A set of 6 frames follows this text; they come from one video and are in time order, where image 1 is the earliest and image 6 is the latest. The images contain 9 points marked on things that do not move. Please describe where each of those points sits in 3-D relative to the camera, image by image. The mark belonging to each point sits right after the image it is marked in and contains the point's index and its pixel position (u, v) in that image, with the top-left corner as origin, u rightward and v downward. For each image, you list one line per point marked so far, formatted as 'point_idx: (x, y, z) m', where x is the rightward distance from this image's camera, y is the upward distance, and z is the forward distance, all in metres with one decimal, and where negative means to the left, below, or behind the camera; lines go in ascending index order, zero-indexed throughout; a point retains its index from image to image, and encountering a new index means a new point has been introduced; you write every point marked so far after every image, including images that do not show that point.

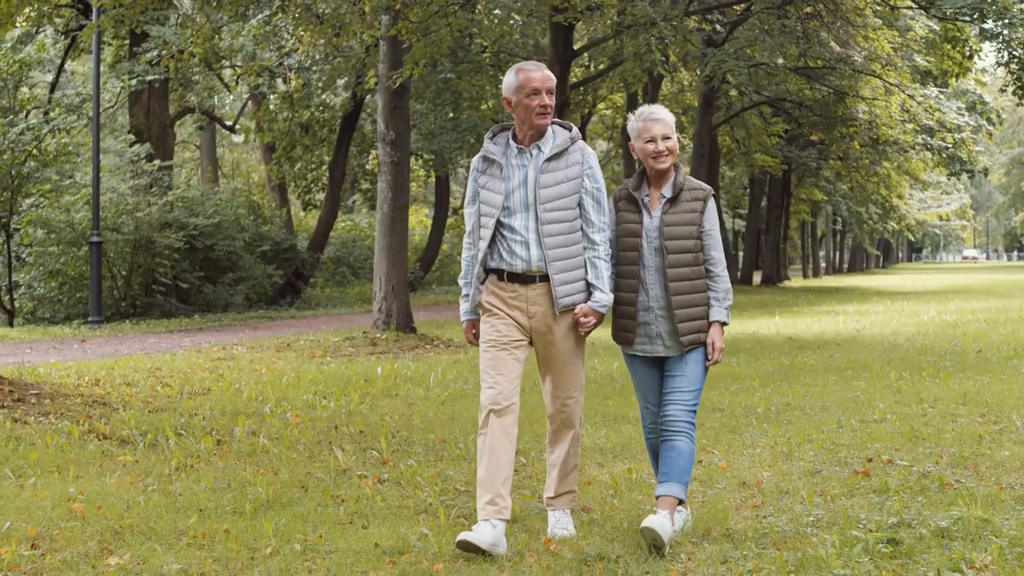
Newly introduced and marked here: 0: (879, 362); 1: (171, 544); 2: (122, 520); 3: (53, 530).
0: (+4.0, -0.8, +12.2) m
1: (-1.6, -1.2, +5.4) m
2: (-2.0, -1.2, +5.9) m
3: (-2.3, -1.2, +5.7) m
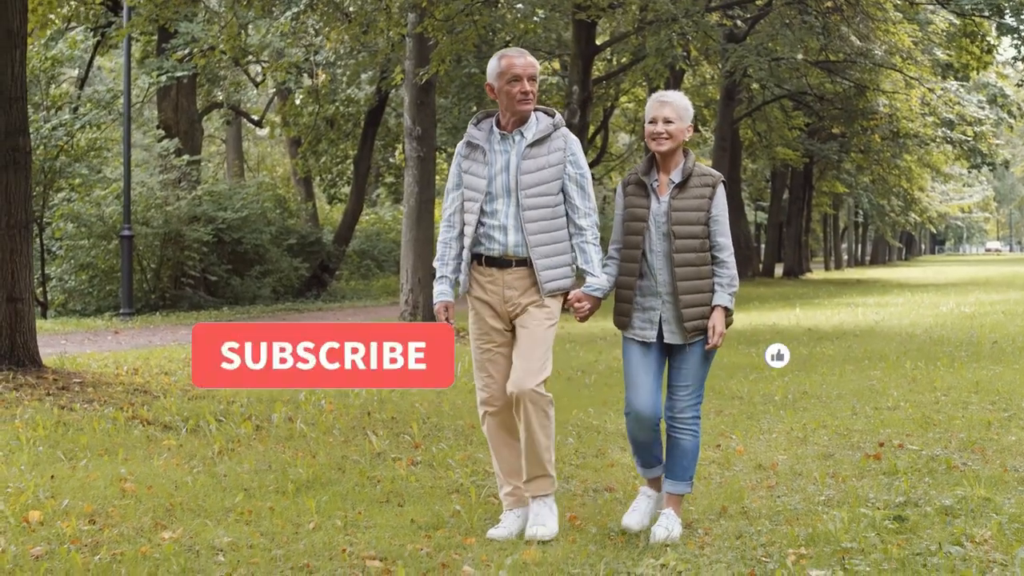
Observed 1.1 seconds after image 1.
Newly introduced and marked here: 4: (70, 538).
0: (+4.2, -0.7, +12.4) m
1: (-1.5, -1.2, +5.7) m
2: (-1.9, -1.2, +6.2) m
3: (-2.2, -1.2, +6.1) m
4: (-2.1, -1.2, +5.5) m
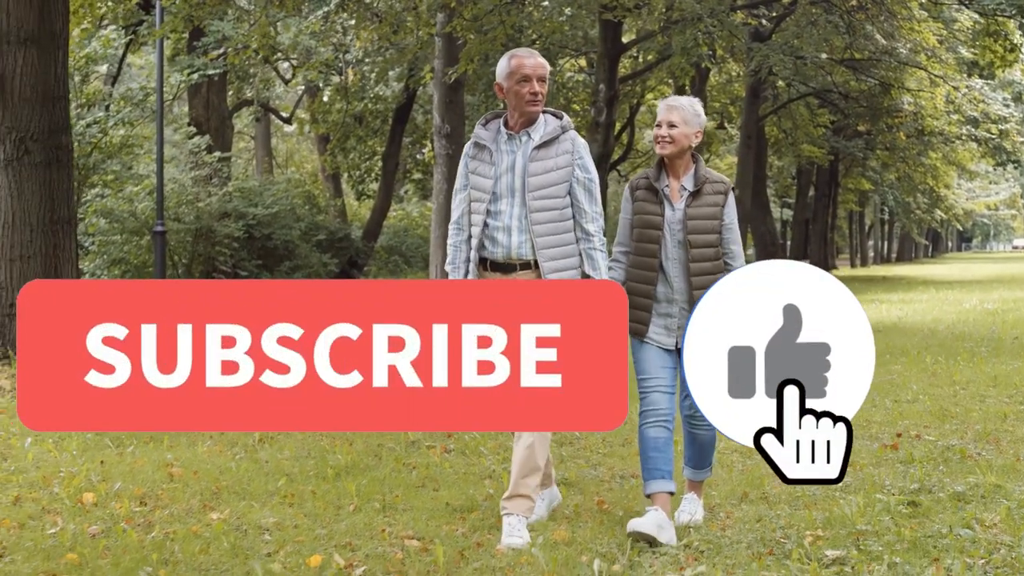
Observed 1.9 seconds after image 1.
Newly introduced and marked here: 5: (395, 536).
0: (+4.5, -0.7, +12.6) m
1: (-1.3, -1.1, +6.0) m
2: (-1.7, -1.1, +6.5) m
3: (-2.0, -1.2, +6.4) m
4: (-2.0, -1.2, +5.8) m
5: (-0.6, -1.2, +5.3) m
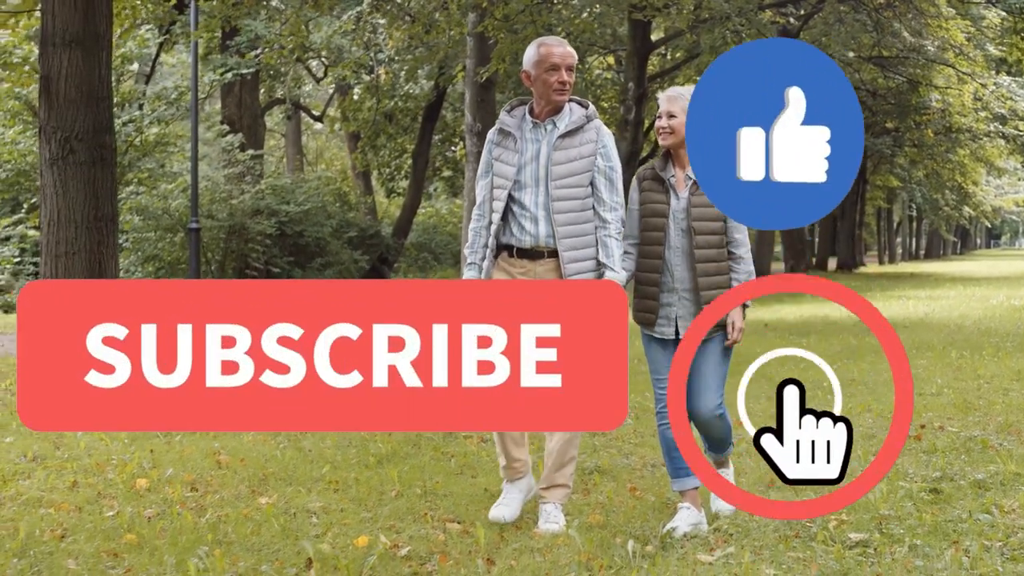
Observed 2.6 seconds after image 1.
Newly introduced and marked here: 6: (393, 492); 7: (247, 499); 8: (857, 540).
0: (+4.9, -0.6, +12.8) m
1: (-1.1, -1.1, +6.3) m
2: (-1.5, -1.1, +6.8) m
3: (-1.8, -1.1, +6.7) m
4: (-1.8, -1.1, +6.1) m
5: (-0.4, -1.1, +5.6) m
6: (-0.6, -1.1, +6.1) m
7: (-1.4, -1.1, +6.1) m
8: (+1.5, -1.1, +4.9) m
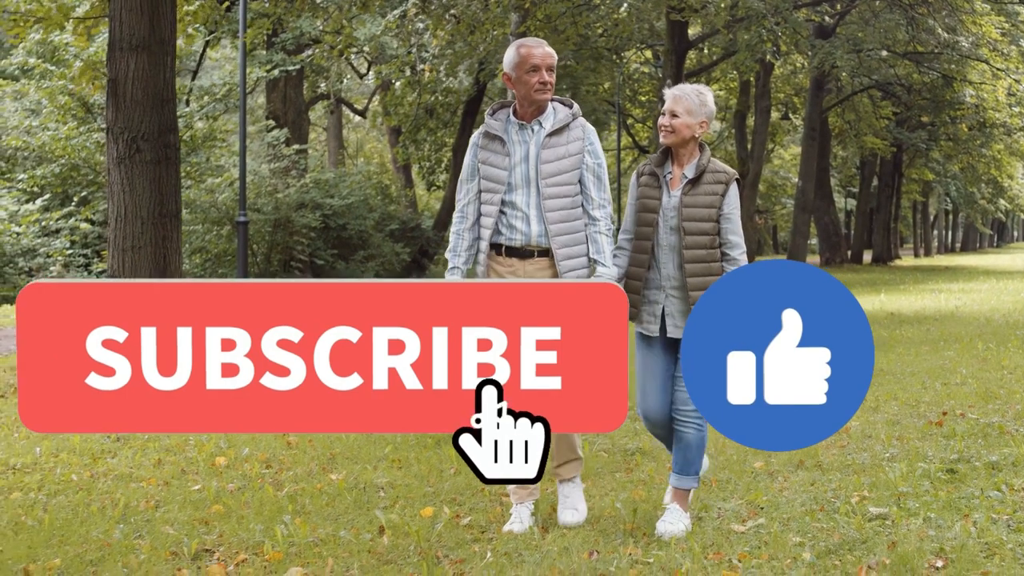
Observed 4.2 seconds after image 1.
0: (+5.4, -0.5, +13.1) m
1: (-0.8, -1.1, +6.9) m
2: (-1.2, -1.1, +7.4) m
3: (-1.5, -1.1, +7.3) m
4: (-1.5, -1.1, +6.7) m
5: (-0.1, -1.1, +6.1) m
6: (-0.4, -1.1, +6.6) m
7: (-1.1, -1.1, +6.7) m
8: (+1.7, -1.1, +5.4) m
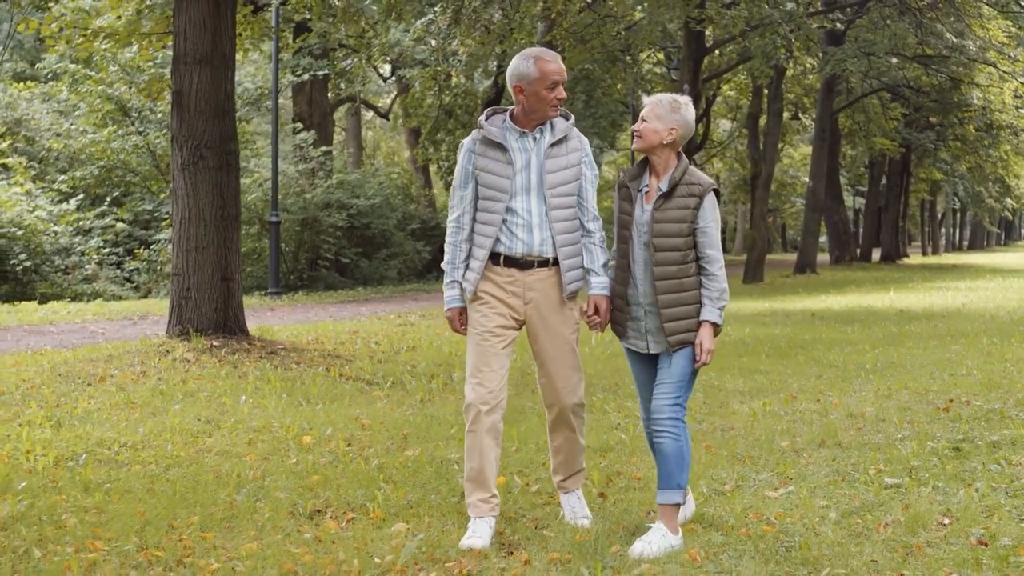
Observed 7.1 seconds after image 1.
0: (+5.8, -0.5, +14.0) m
1: (-0.5, -1.1, +7.8) m
2: (-0.8, -1.0, +8.3) m
3: (-1.1, -1.1, +8.2) m
4: (-1.1, -1.1, +7.5) m
5: (+0.3, -1.1, +7.0) m
6: (0.0, -1.1, +7.5) m
7: (-0.8, -1.1, +7.6) m
8: (+2.1, -1.1, +6.2) m
